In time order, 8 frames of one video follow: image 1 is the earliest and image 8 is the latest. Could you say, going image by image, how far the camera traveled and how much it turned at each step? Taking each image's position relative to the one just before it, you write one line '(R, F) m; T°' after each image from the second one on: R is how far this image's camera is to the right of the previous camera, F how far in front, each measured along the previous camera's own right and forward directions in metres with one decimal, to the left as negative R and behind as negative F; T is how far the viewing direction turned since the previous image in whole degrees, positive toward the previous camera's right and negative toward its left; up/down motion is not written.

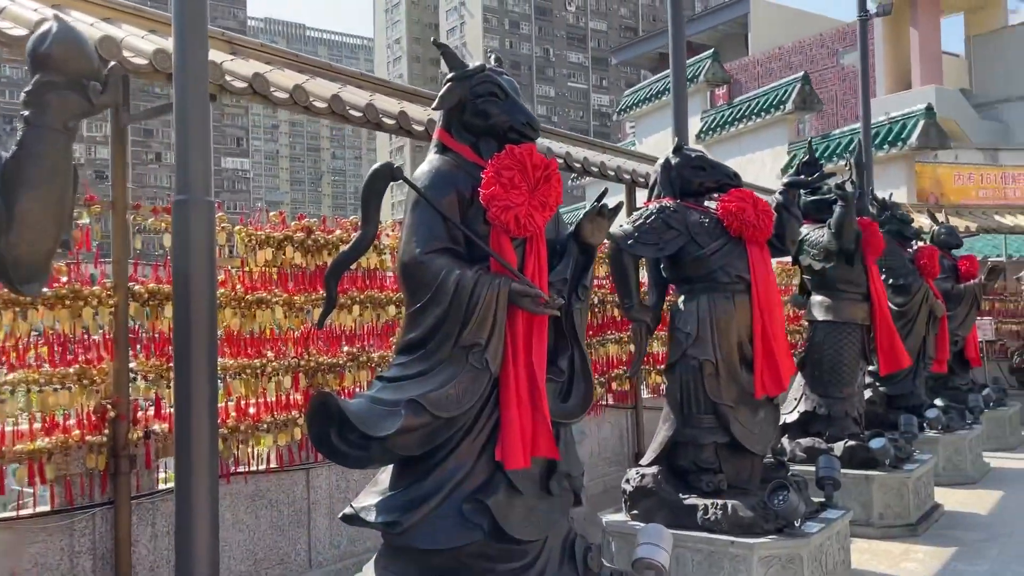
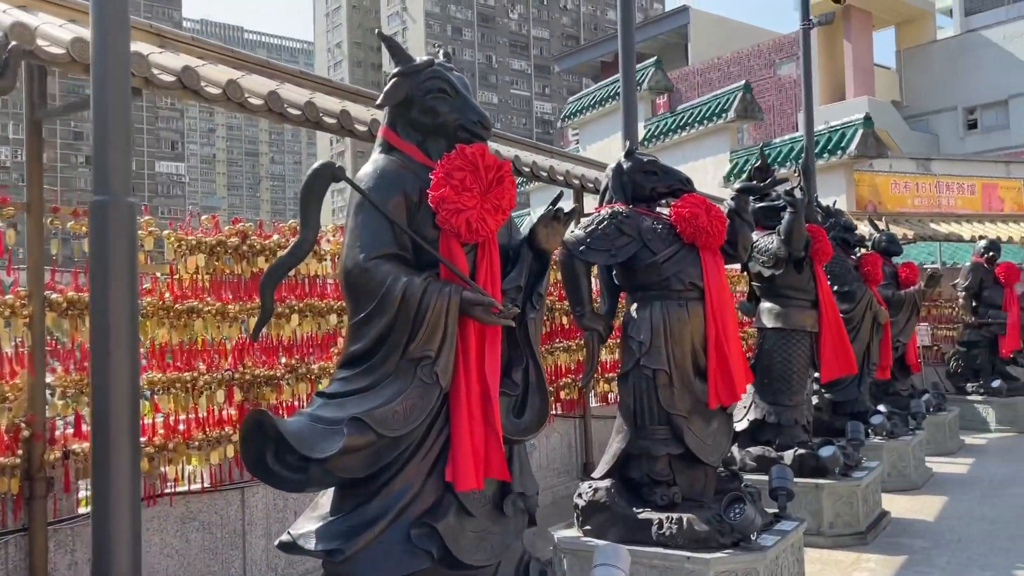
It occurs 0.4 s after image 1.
(0.0, +0.1) m; +4°
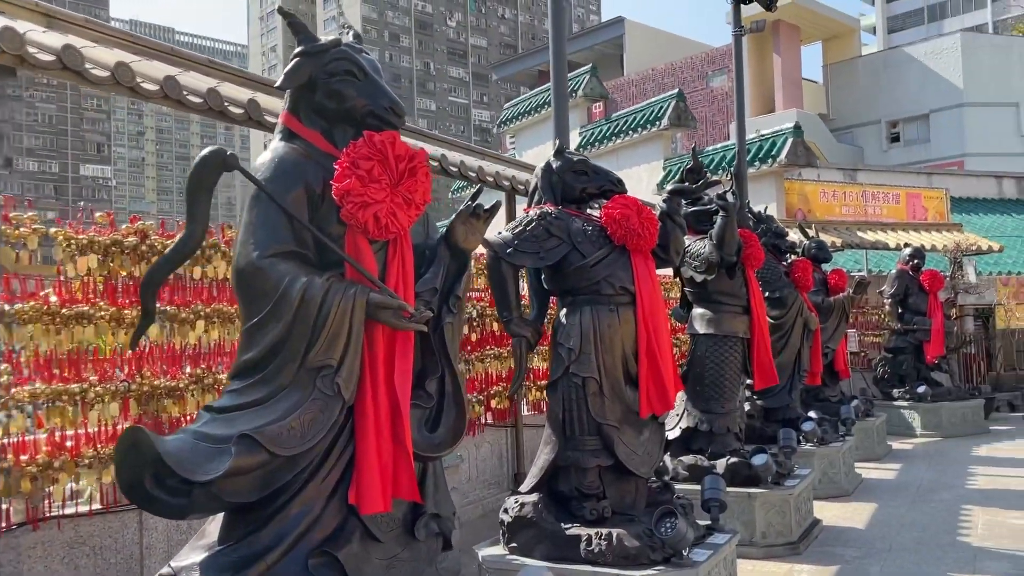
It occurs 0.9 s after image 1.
(+0.1, +0.2) m; +4°
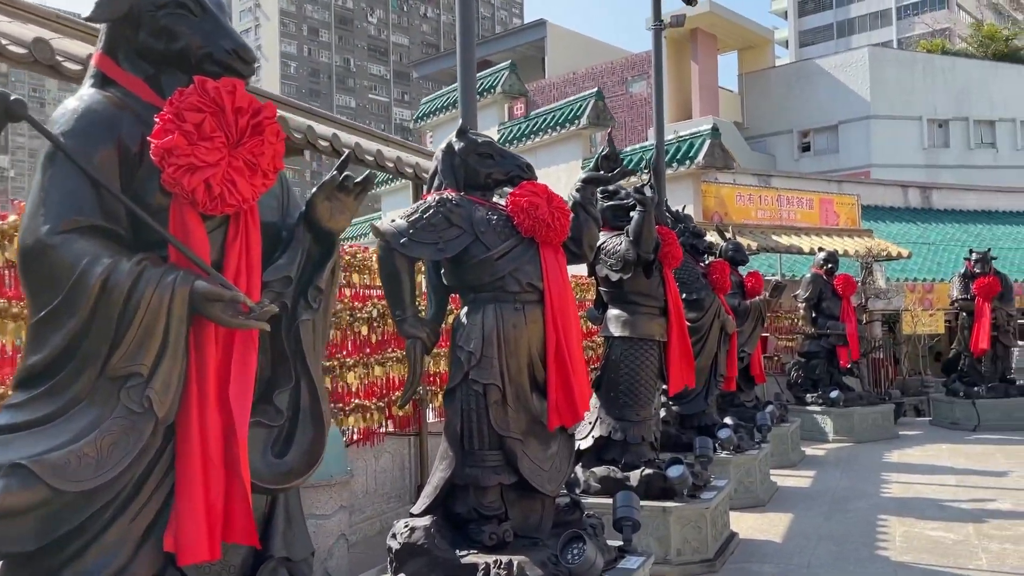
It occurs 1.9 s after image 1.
(+0.1, +0.4) m; +5°
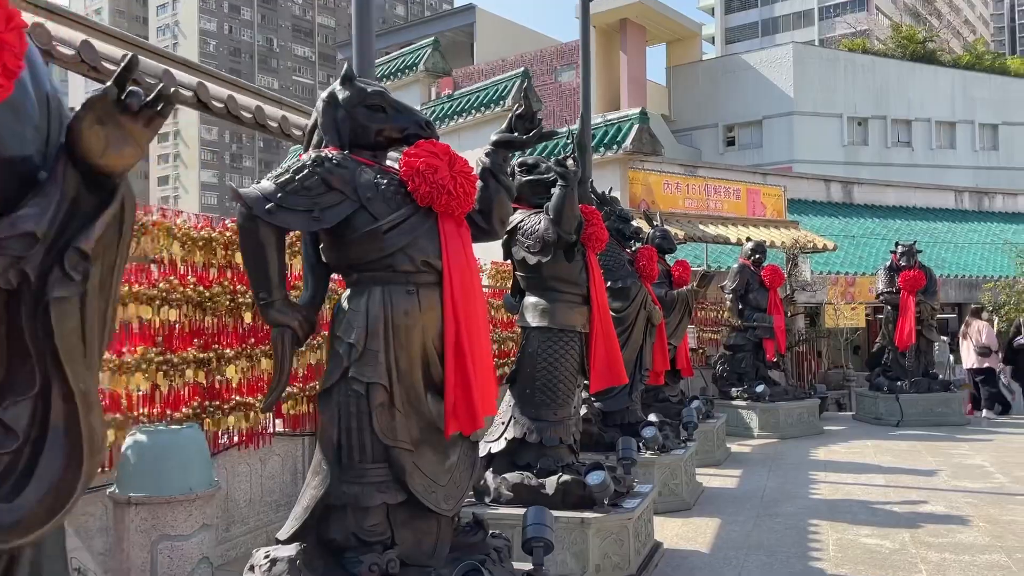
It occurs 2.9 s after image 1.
(+0.1, +0.5) m; +5°
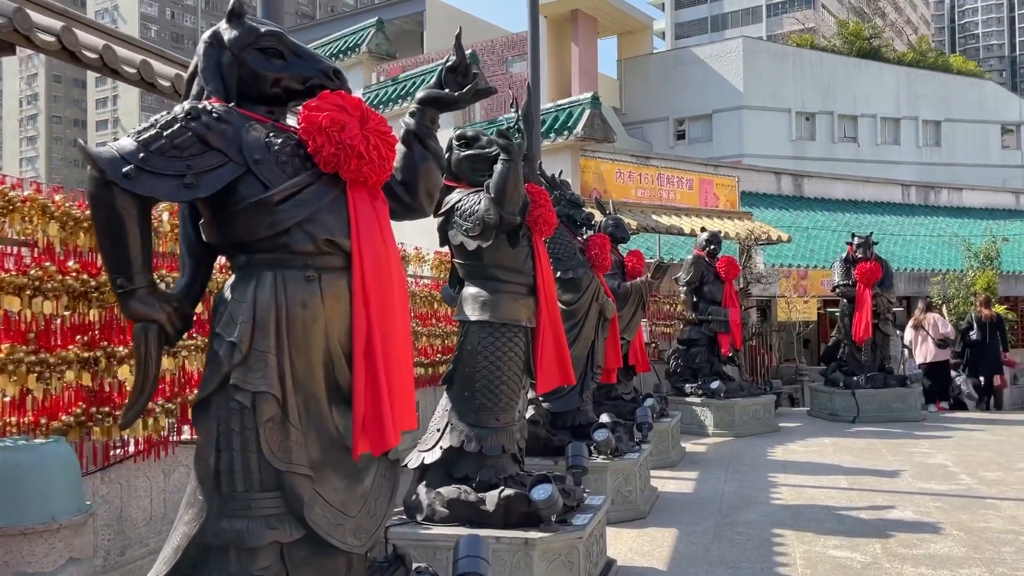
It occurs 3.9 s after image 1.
(+0.1, +0.5) m; +3°
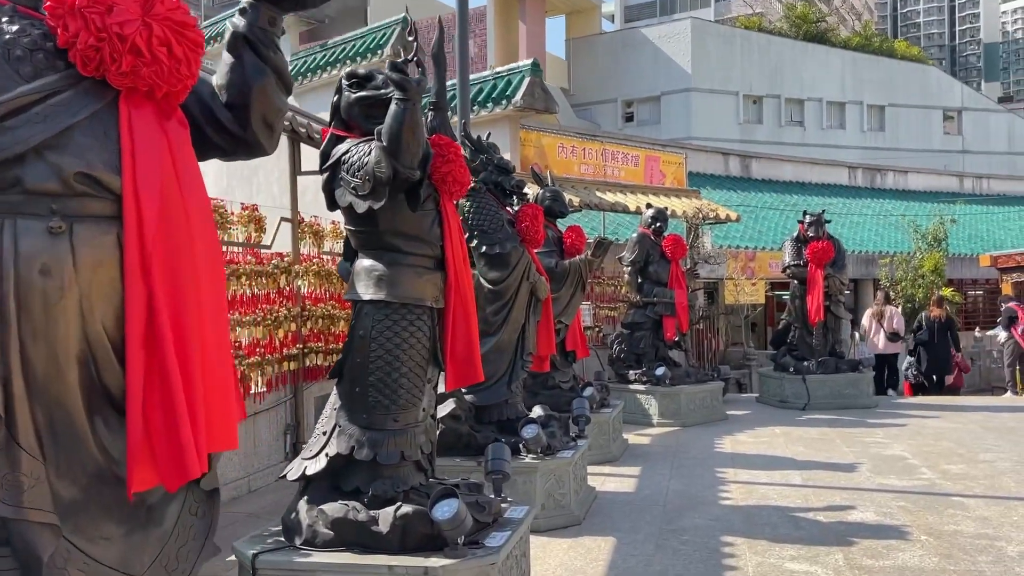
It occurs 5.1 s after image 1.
(+0.2, +0.6) m; +3°
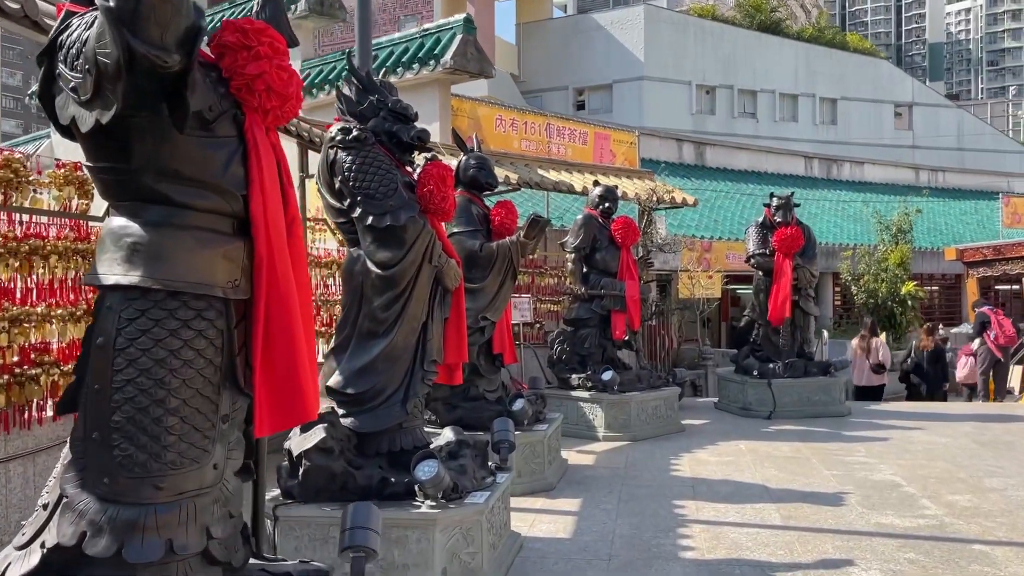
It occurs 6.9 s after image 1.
(+0.2, +1.1) m; +3°
